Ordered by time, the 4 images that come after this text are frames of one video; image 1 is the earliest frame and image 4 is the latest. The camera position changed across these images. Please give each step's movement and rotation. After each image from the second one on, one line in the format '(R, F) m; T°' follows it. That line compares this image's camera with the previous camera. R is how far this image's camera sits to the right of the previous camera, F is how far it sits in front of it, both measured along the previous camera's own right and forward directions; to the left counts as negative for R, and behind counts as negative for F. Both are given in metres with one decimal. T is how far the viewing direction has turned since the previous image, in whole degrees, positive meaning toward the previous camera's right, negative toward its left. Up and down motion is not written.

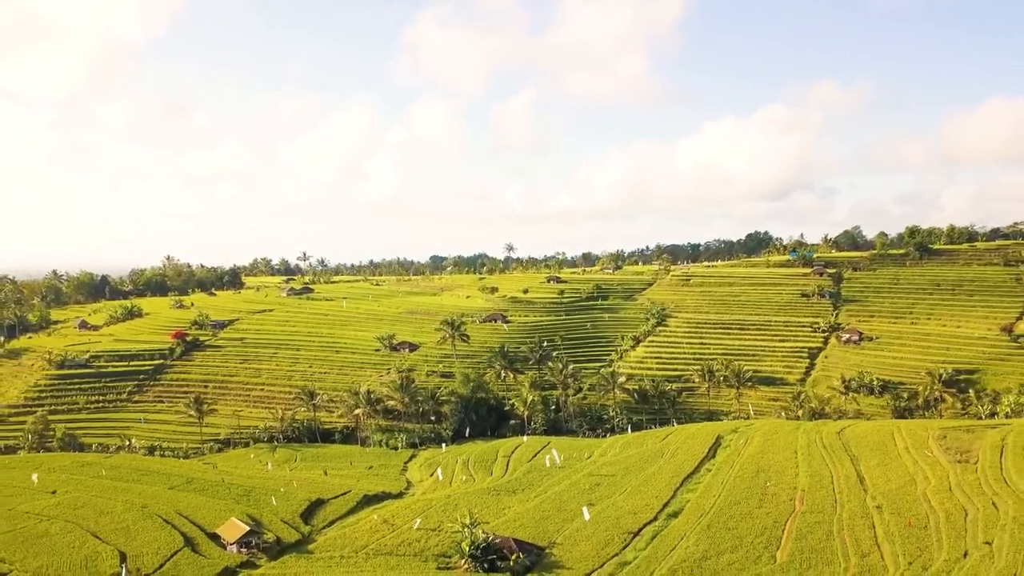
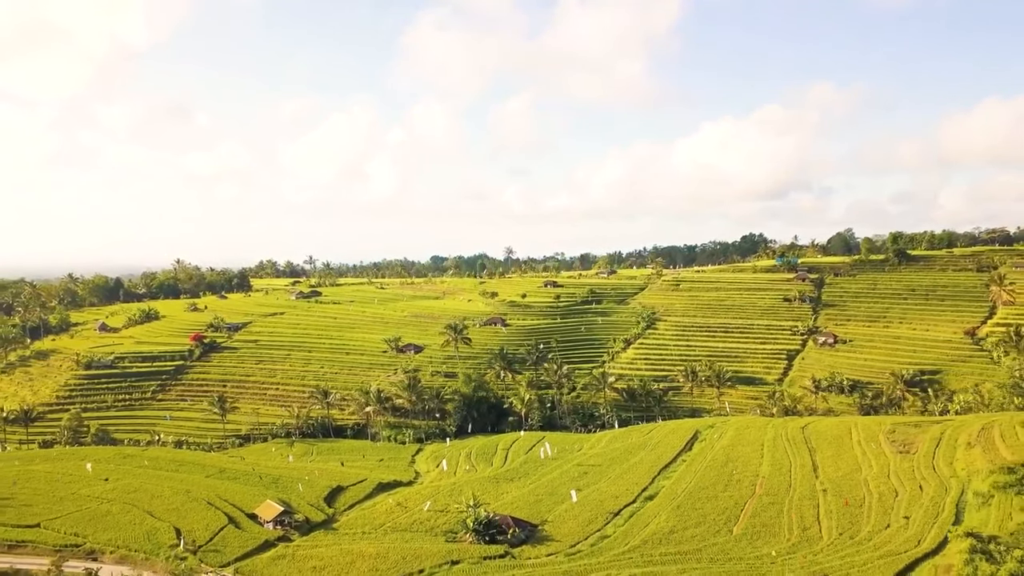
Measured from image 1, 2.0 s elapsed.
(+0.2, -6.9) m; 0°
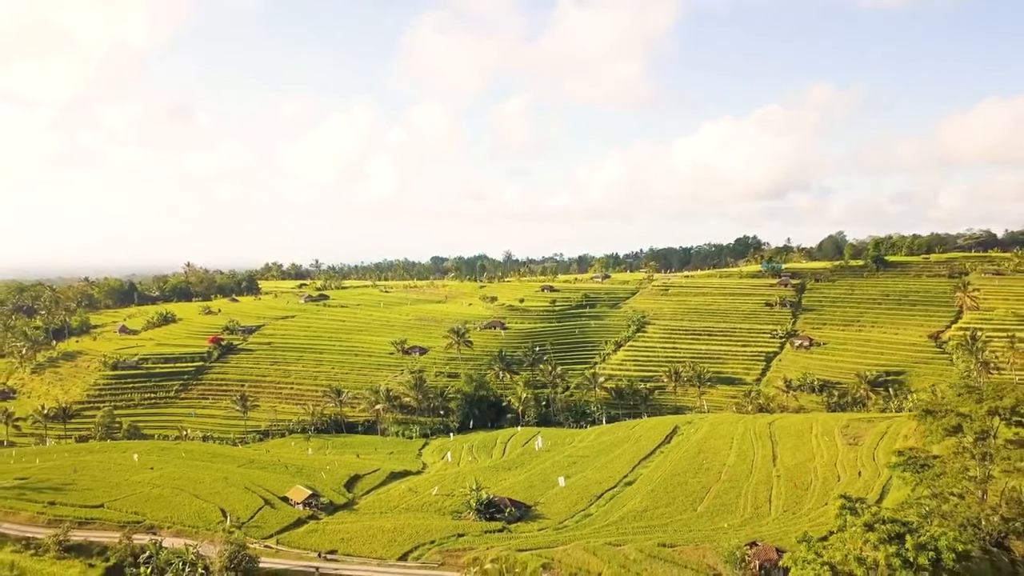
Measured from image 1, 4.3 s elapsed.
(+0.2, -7.8) m; 0°
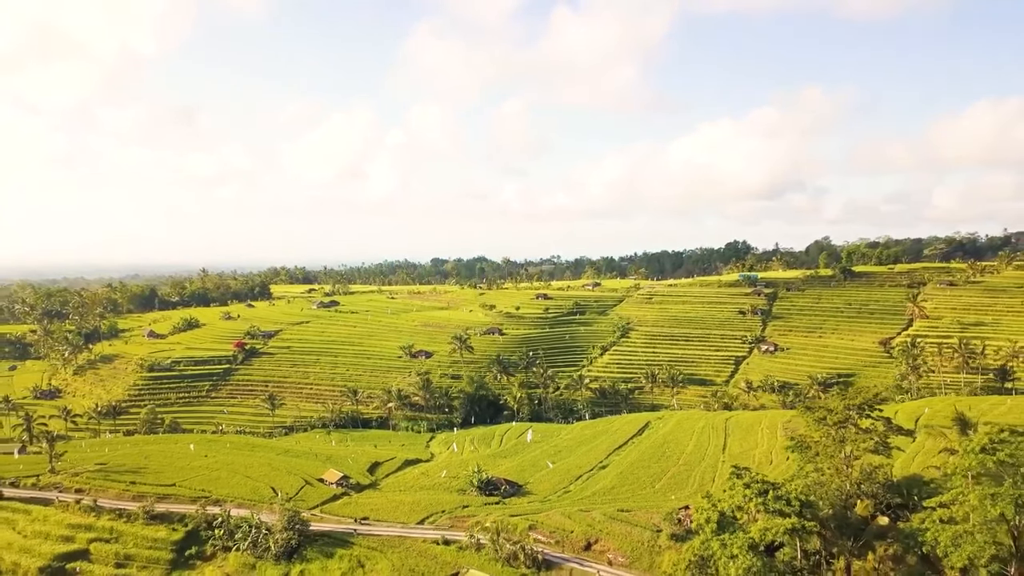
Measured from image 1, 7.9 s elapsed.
(+0.5, -12.9) m; 0°
